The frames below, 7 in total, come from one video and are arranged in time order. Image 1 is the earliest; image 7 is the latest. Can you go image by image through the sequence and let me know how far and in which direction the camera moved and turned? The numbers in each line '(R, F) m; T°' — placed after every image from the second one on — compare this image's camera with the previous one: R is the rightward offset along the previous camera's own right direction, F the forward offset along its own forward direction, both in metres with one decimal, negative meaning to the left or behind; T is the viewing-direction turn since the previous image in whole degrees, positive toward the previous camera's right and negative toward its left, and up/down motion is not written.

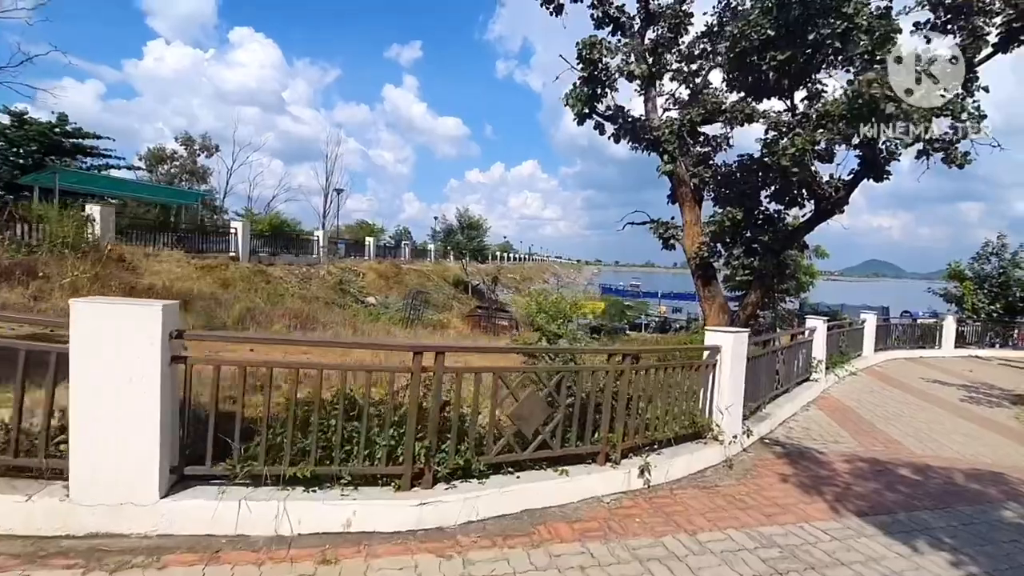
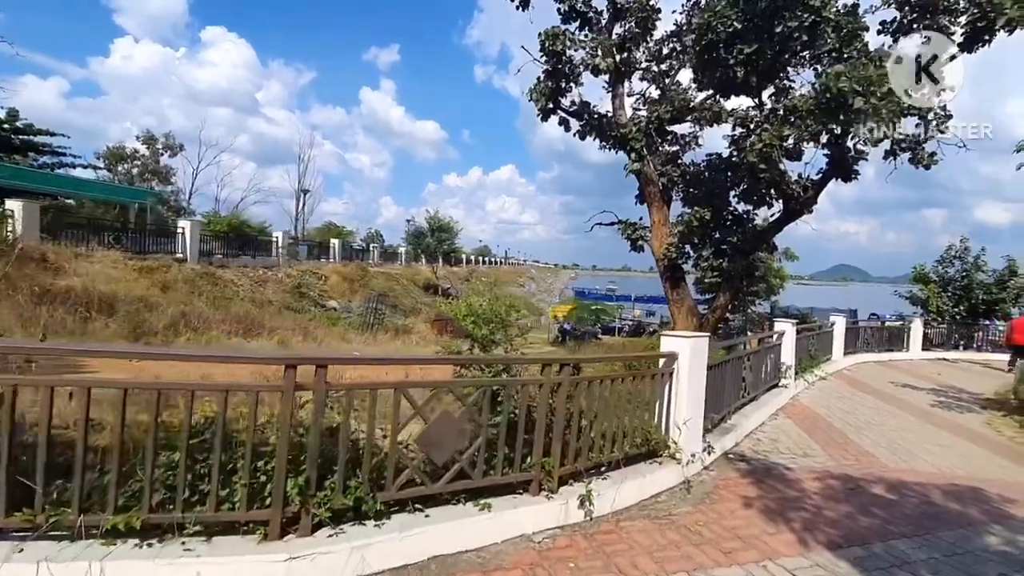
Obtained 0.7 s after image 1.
(+0.4, +0.7) m; +2°
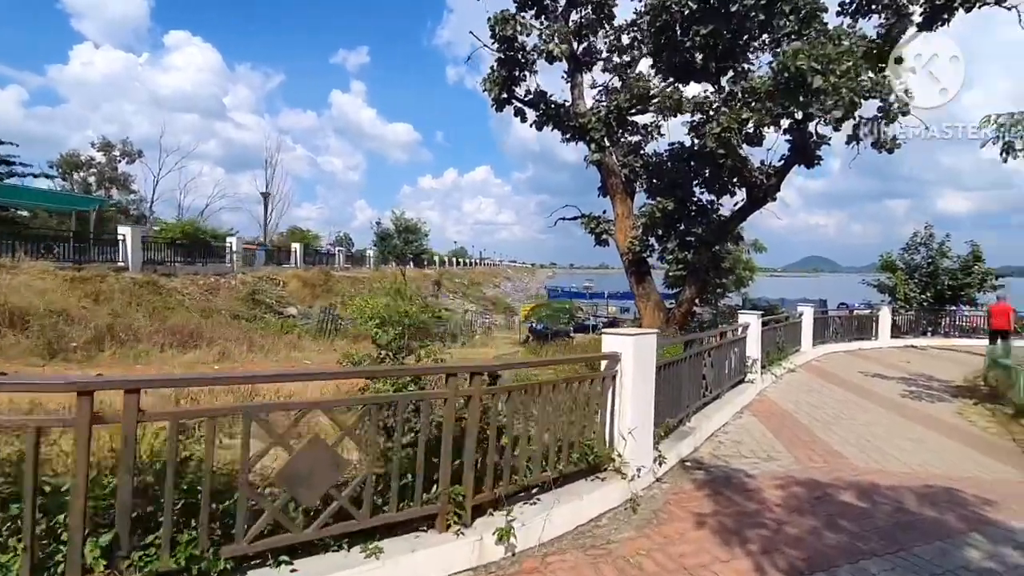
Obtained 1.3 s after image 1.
(+0.5, +0.6) m; +2°
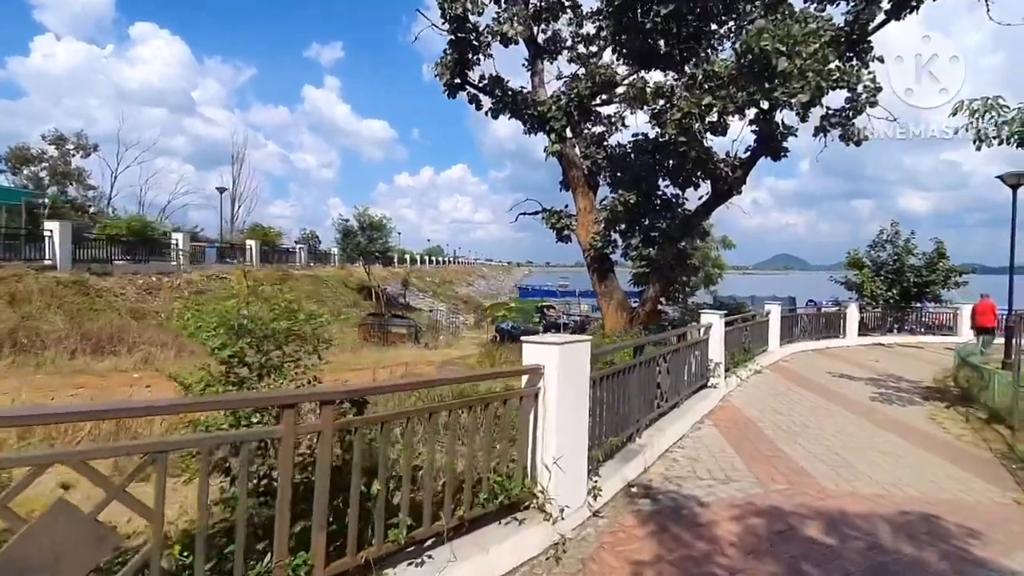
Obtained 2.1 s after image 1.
(+0.5, +0.8) m; +2°
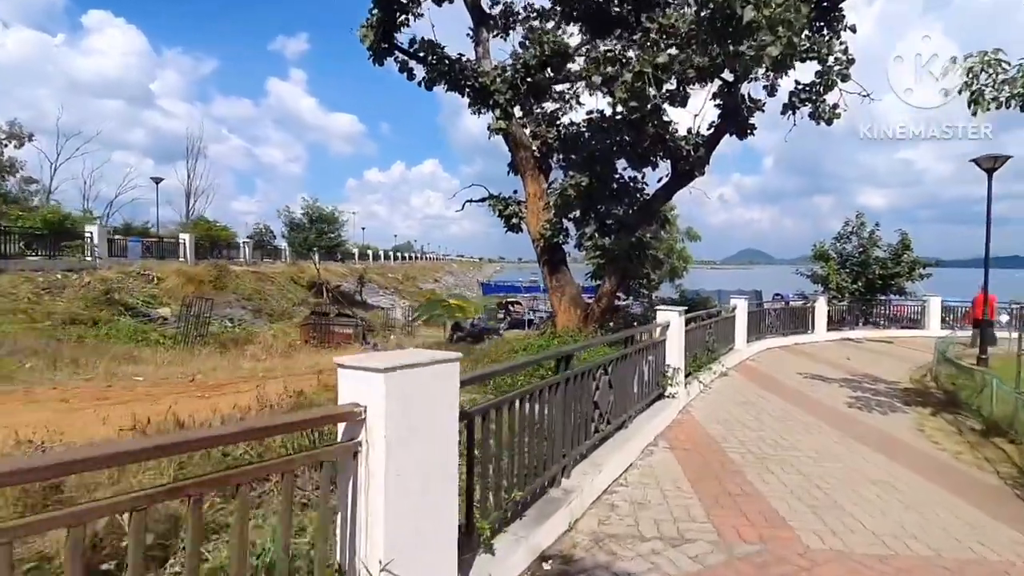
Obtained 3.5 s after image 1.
(+0.7, +1.5) m; +3°
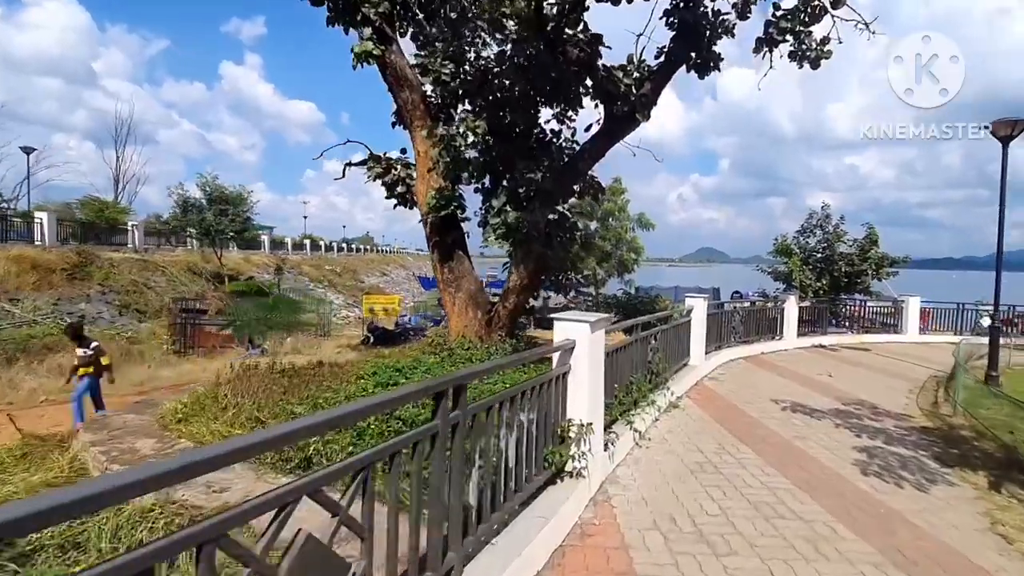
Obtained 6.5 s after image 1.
(+1.4, +3.4) m; +4°
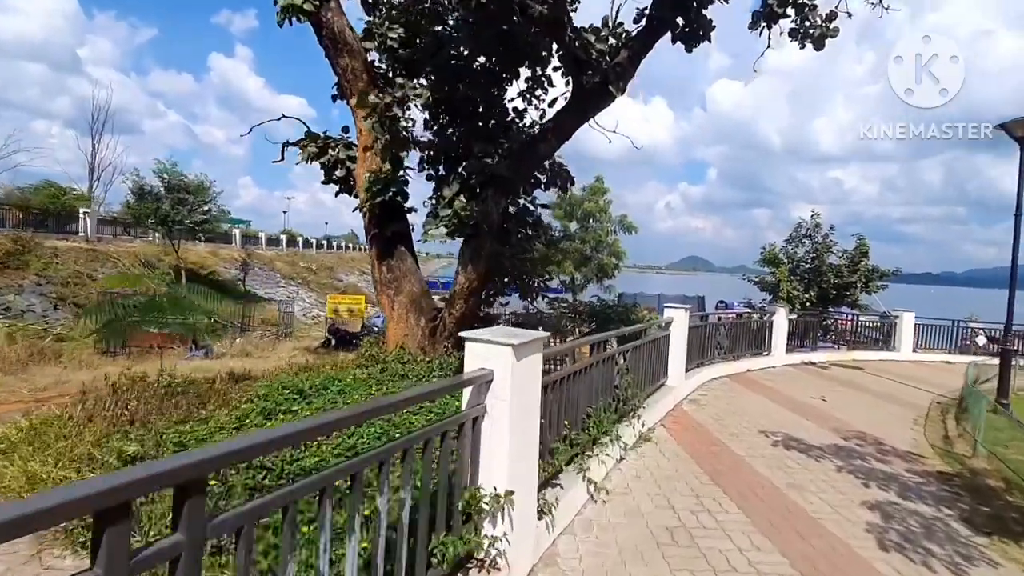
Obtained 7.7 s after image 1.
(+0.5, +1.3) m; +1°
